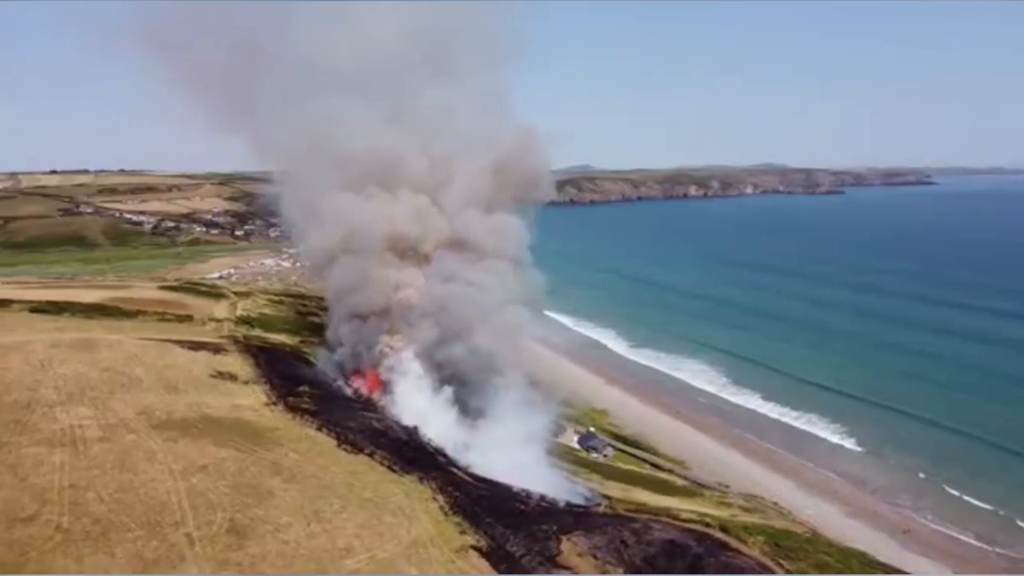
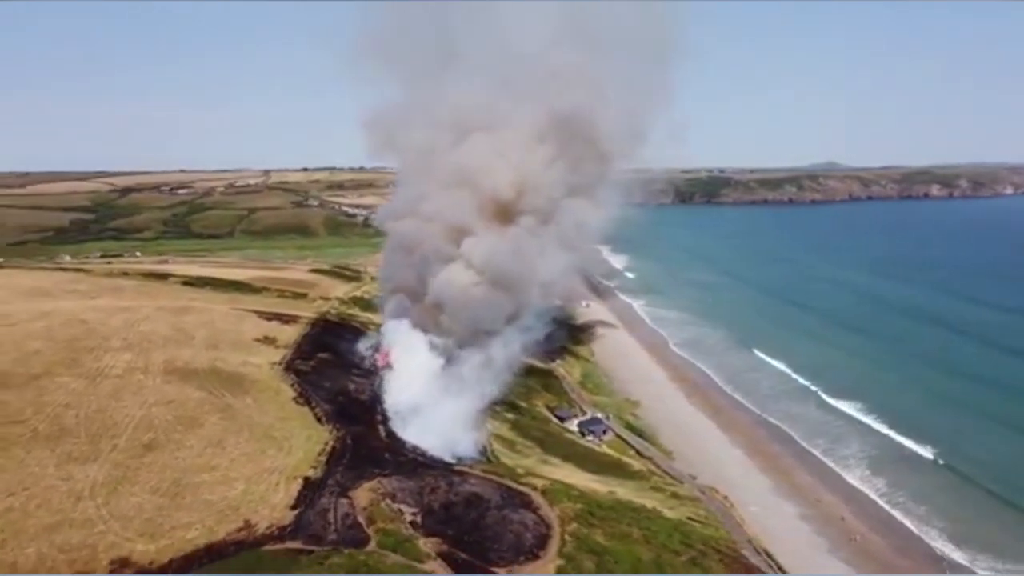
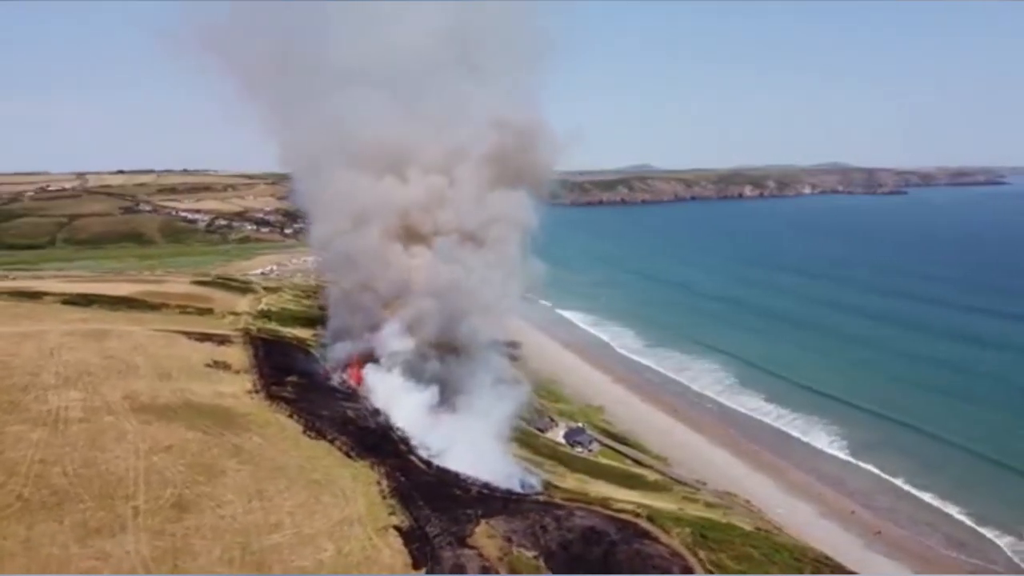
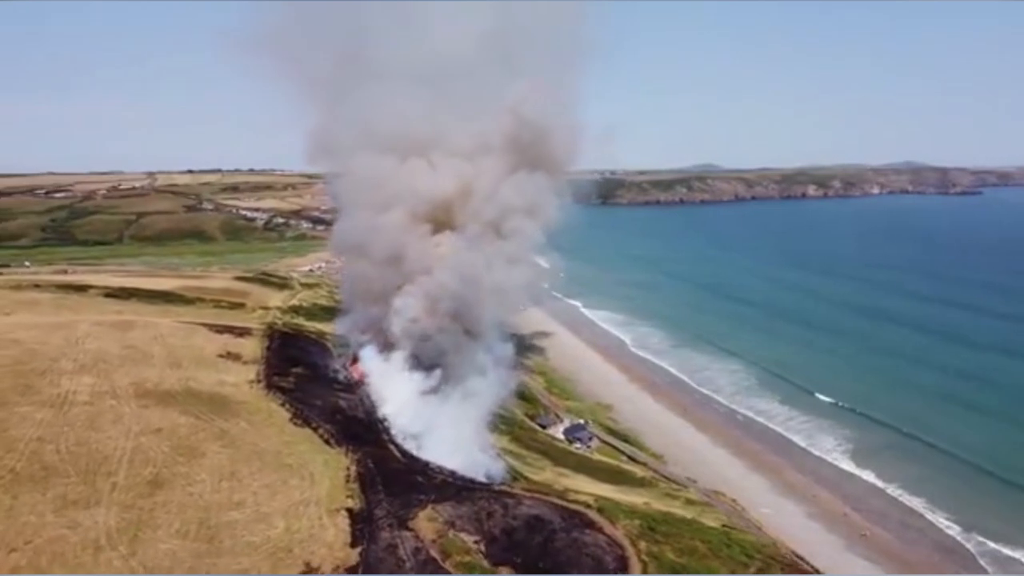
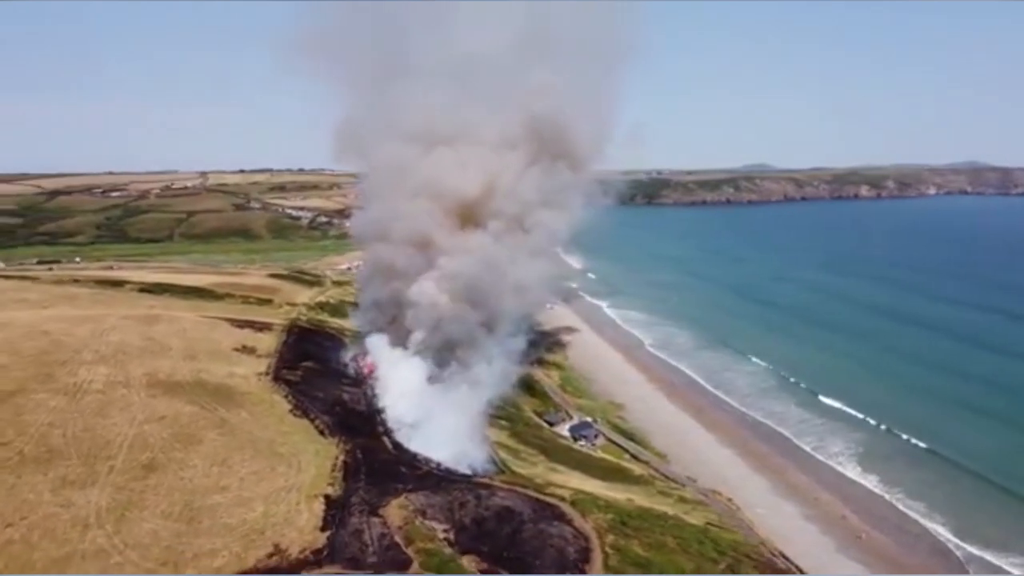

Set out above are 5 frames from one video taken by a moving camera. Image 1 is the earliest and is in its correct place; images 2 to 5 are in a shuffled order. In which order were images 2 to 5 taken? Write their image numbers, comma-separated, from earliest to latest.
3, 4, 5, 2
